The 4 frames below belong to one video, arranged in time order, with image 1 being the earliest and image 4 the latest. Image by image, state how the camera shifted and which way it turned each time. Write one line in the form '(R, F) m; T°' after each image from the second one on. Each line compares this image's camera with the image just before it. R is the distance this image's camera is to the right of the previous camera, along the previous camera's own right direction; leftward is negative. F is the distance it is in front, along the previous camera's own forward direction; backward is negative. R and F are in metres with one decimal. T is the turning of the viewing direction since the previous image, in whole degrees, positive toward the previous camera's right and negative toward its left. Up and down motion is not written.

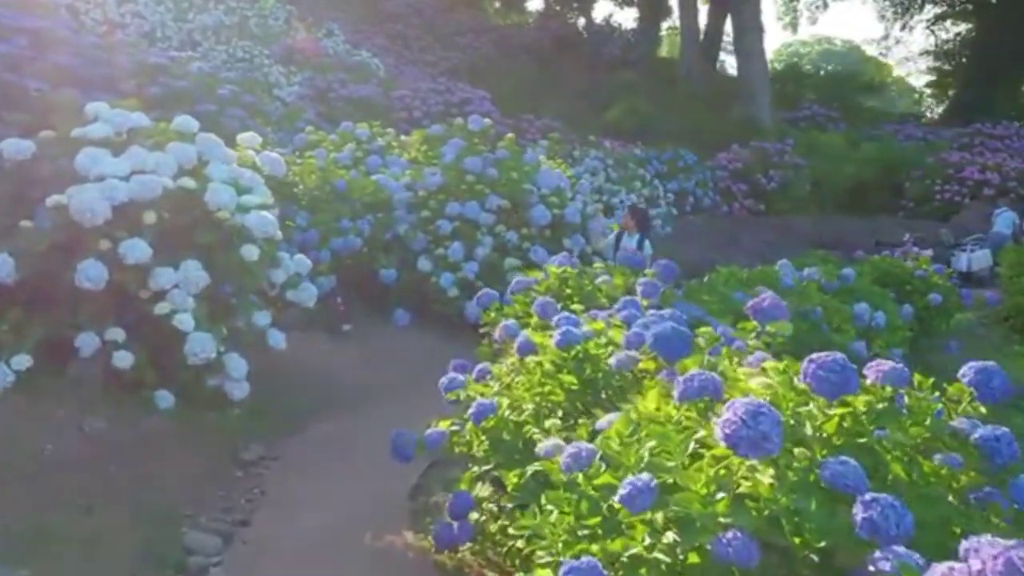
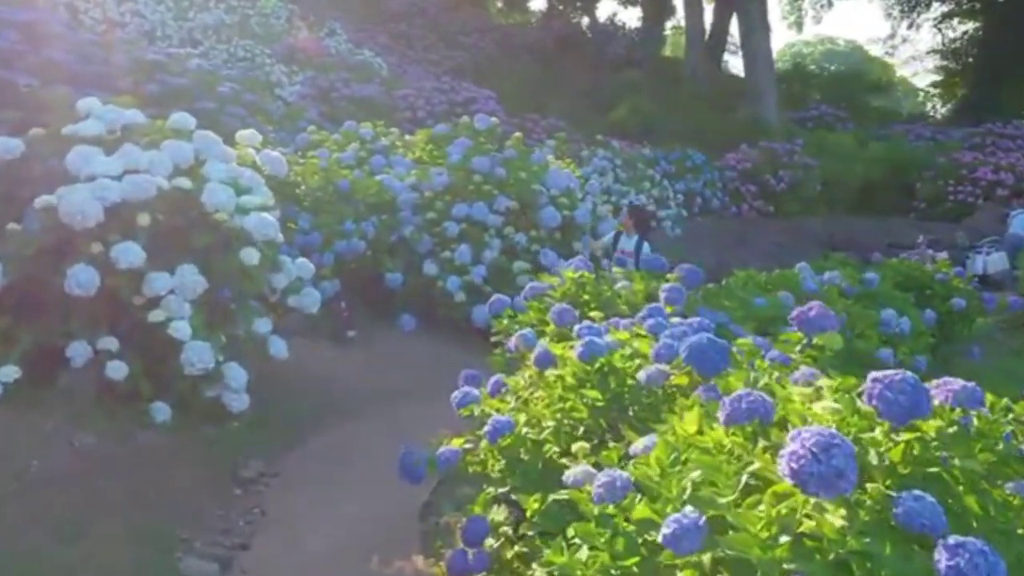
(-0.1, +0.3) m; 0°
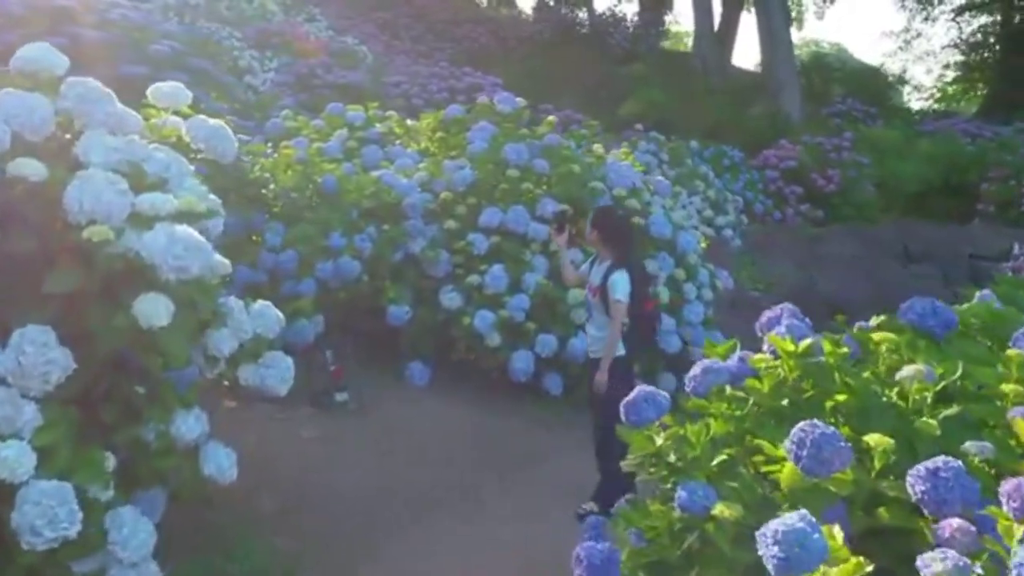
(-0.5, +2.3) m; +1°
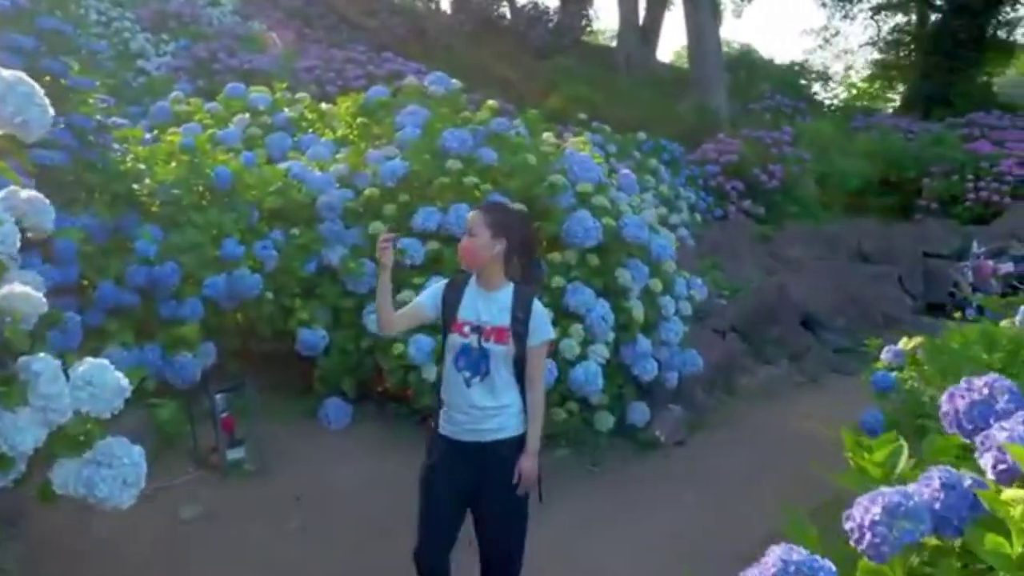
(-0.1, +1.2) m; +5°
